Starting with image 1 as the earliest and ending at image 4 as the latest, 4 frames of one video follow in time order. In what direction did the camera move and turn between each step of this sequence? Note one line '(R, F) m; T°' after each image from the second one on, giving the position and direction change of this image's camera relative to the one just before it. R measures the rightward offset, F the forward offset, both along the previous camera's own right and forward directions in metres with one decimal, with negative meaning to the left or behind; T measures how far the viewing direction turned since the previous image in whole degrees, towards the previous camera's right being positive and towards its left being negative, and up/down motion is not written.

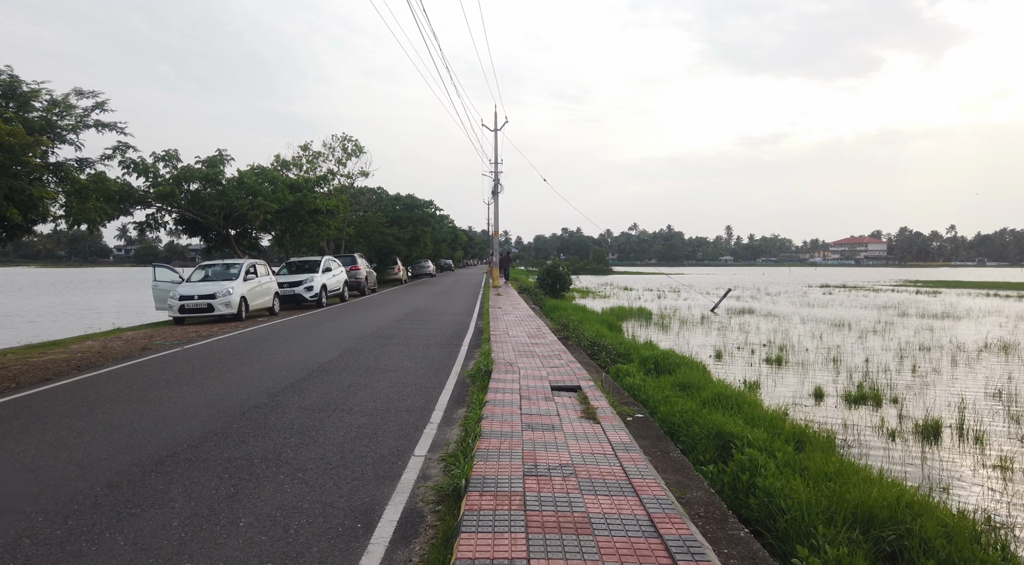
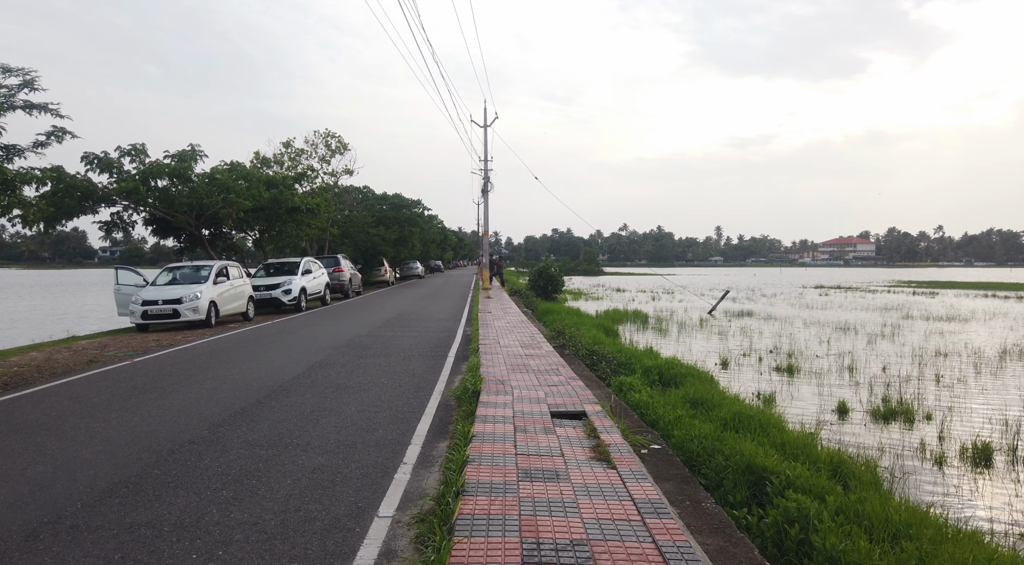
(0.0, +1.1) m; +1°
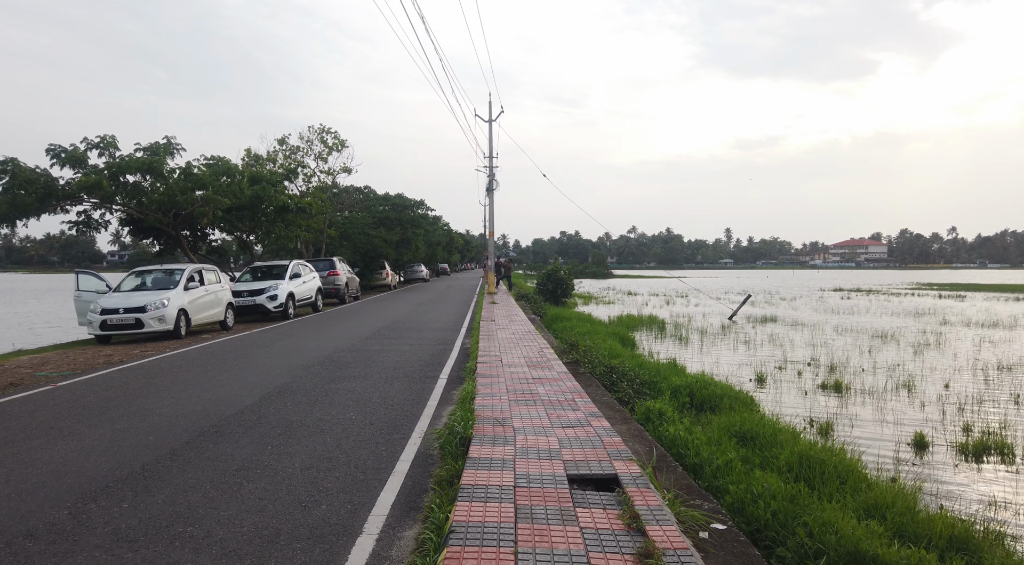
(0.0, +1.7) m; -1°
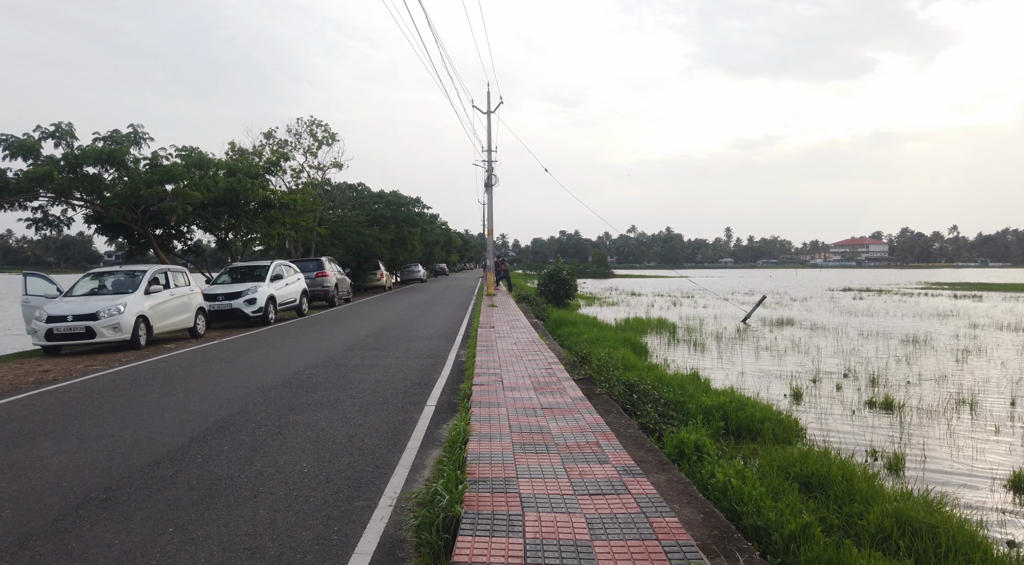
(0.0, +1.5) m; 0°
